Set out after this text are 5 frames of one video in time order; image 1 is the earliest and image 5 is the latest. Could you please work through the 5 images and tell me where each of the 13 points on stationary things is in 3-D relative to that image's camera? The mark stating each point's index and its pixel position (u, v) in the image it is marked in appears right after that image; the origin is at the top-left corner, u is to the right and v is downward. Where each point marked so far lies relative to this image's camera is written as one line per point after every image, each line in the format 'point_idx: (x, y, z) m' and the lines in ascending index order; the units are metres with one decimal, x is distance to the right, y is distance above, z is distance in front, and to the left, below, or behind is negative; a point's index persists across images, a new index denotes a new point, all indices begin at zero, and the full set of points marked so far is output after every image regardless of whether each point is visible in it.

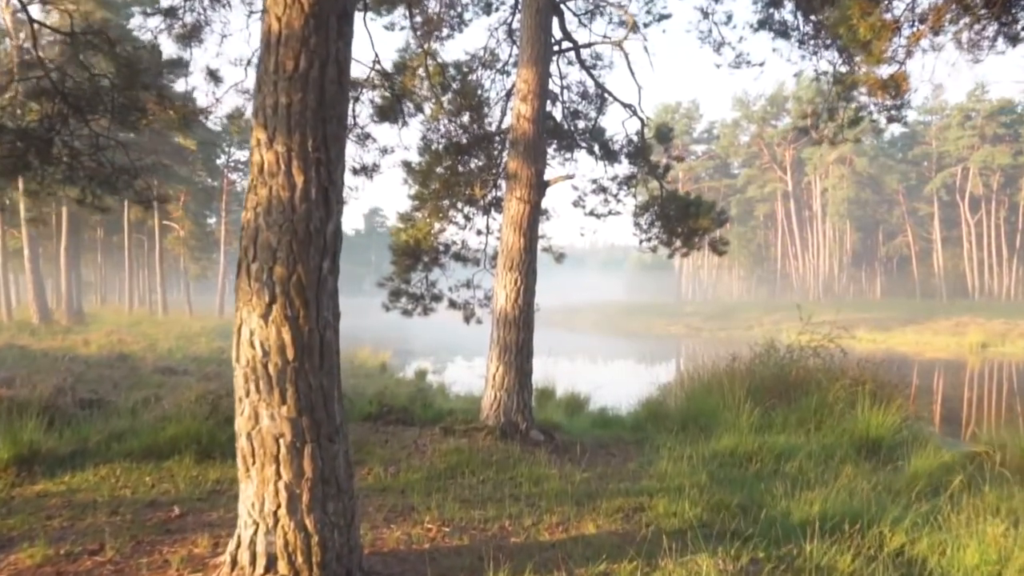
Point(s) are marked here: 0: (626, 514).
0: (+0.7, -1.4, +4.9) m
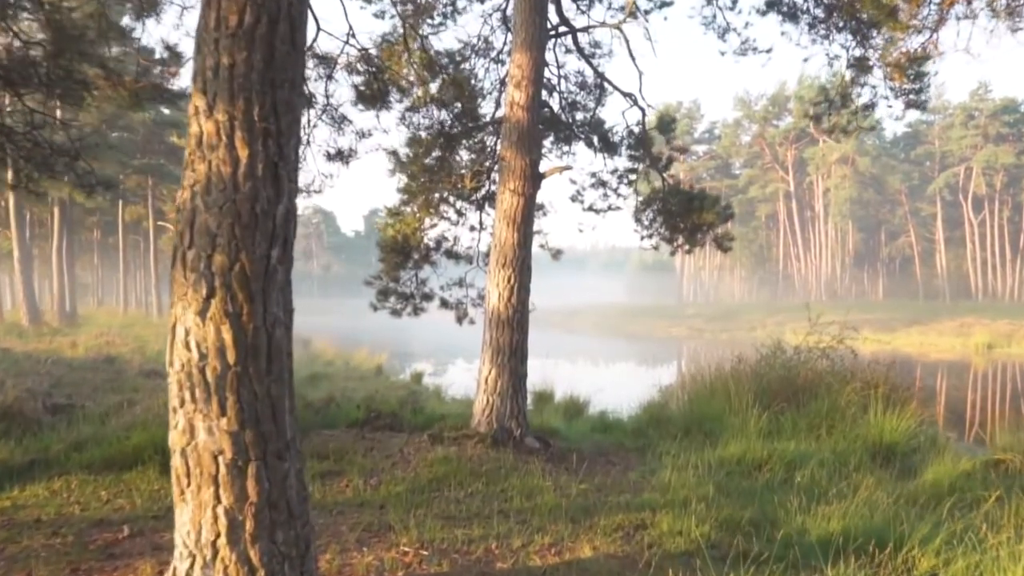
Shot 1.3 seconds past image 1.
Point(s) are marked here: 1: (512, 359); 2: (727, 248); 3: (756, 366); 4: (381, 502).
0: (+0.6, -1.3, +4.5) m
1: (0.0, -0.6, +7.1) m
2: (+2.4, +0.4, +9.1) m
3: (+3.0, -1.0, +10.2) m
4: (-0.8, -1.3, +4.9) m
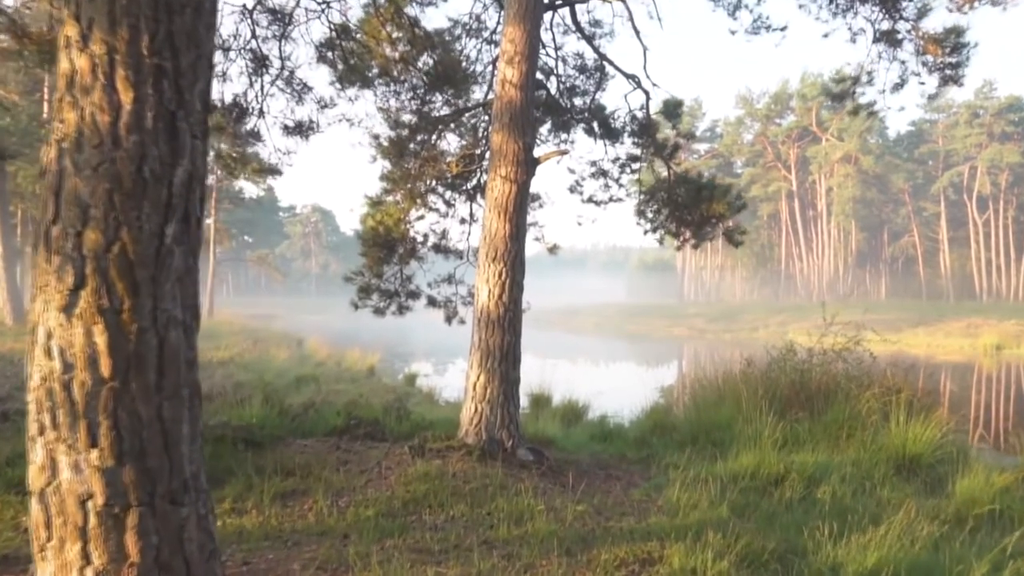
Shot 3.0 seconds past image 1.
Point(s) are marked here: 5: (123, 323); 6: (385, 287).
0: (+0.5, -1.3, +3.8) m
1: (-0.1, -0.6, +6.5) m
2: (+2.3, +0.5, +8.5) m
3: (+3.0, -0.9, +9.5) m
4: (-0.9, -1.3, +4.3) m
5: (-1.0, -0.1, +2.0) m
6: (-1.3, 0.0, +8.2) m
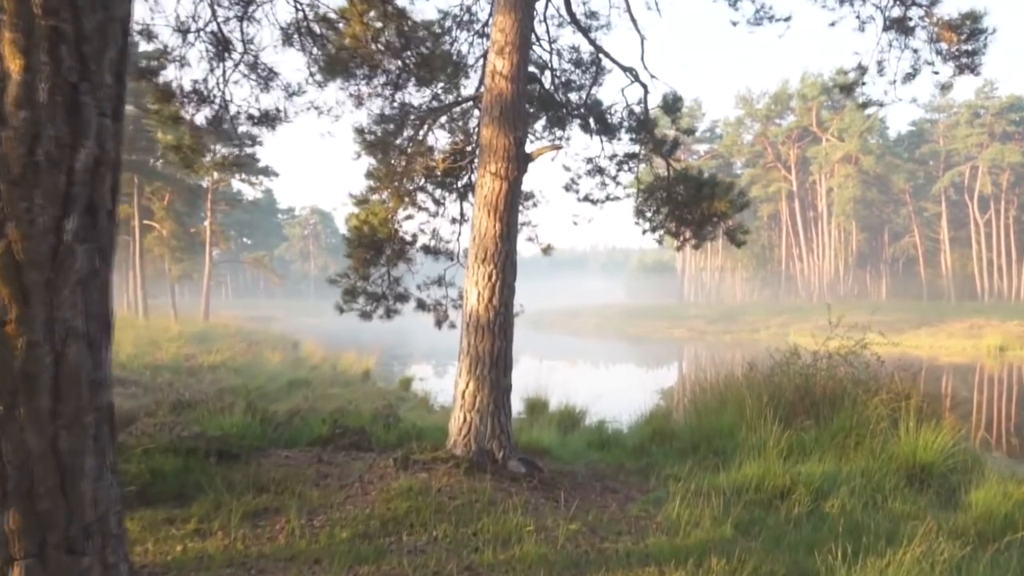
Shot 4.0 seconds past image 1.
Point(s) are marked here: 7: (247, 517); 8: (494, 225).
0: (+0.5, -1.3, +3.4) m
1: (-0.1, -0.6, +6.1) m
2: (+2.3, +0.4, +8.1) m
3: (+2.9, -1.0, +9.2) m
4: (-0.9, -1.3, +3.9) m
5: (-1.0, -0.1, +1.7) m
6: (-1.3, 0.0, +7.8) m
7: (-1.5, -1.3, +4.6) m
8: (-0.1, +0.5, +6.2) m
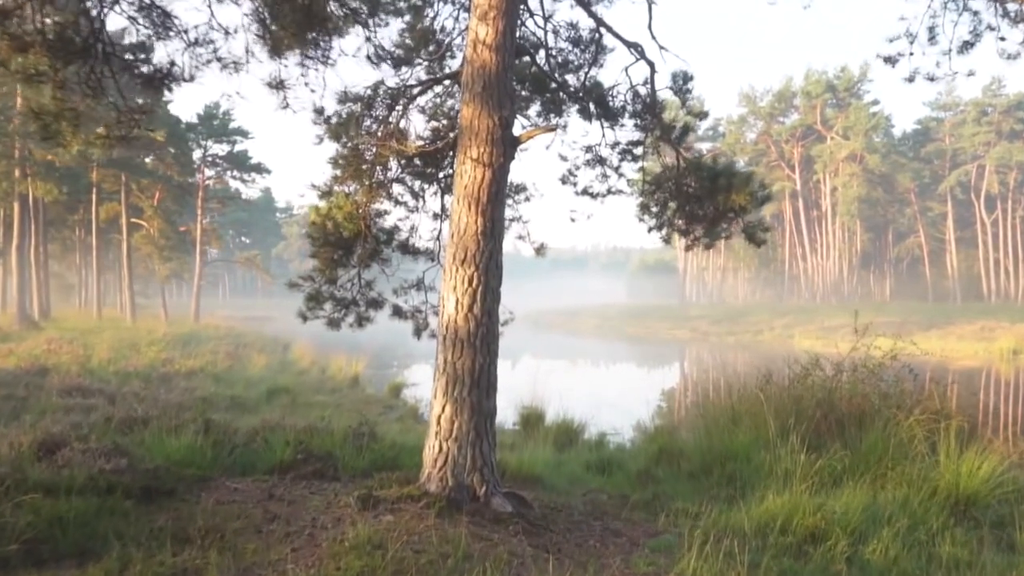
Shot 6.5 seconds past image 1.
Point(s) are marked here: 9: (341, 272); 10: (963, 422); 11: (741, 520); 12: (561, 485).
0: (+0.4, -1.4, +2.5) m
1: (-0.2, -0.7, +5.2) m
2: (+2.2, +0.4, +7.2) m
3: (+2.8, -1.0, +8.2) m
4: (-1.0, -1.3, +3.0) m
5: (-1.1, -0.1, +0.7) m
6: (-1.4, -0.1, +6.9) m
7: (-1.6, -1.3, +3.7) m
8: (-0.2, +0.4, +5.3) m
9: (-1.4, +0.1, +6.8) m
10: (+4.2, -1.2, +7.6) m
11: (+1.5, -1.5, +5.4) m
12: (+0.4, -1.6, +6.7) m
